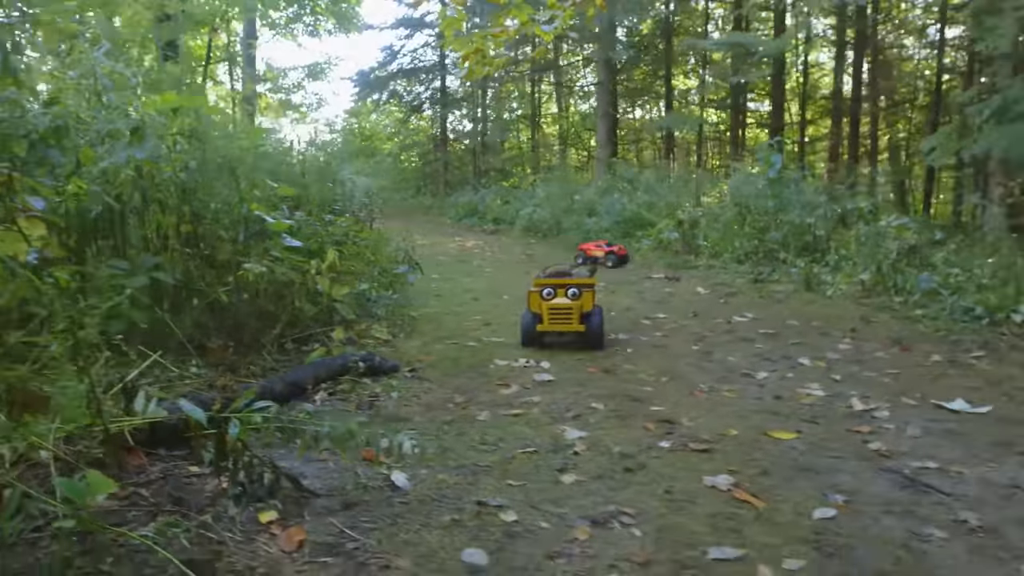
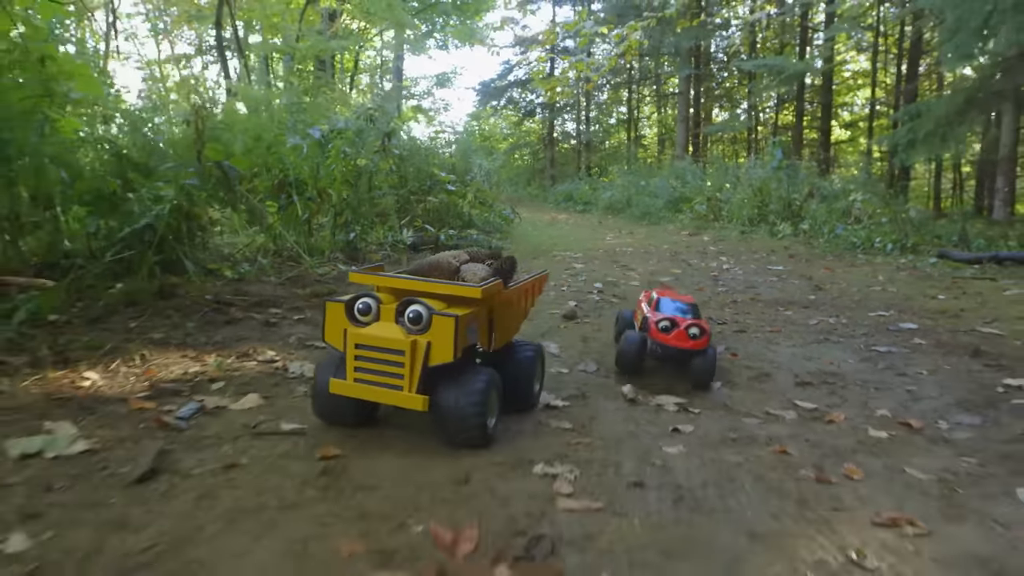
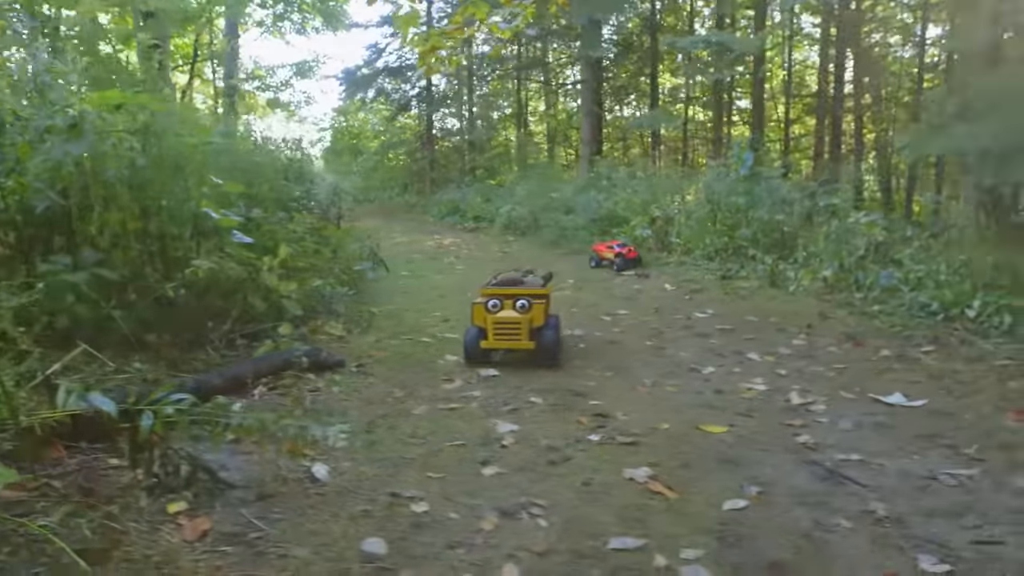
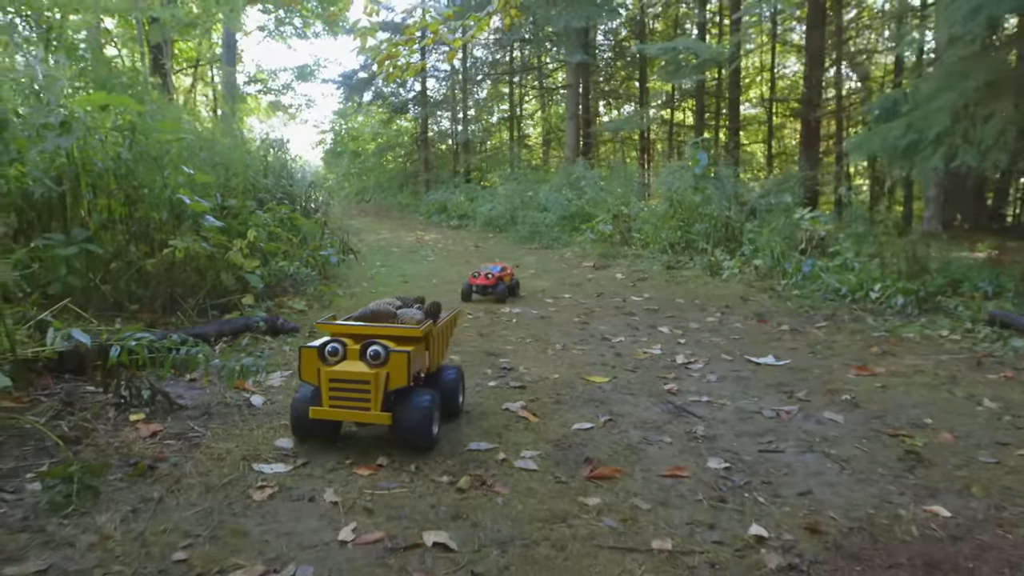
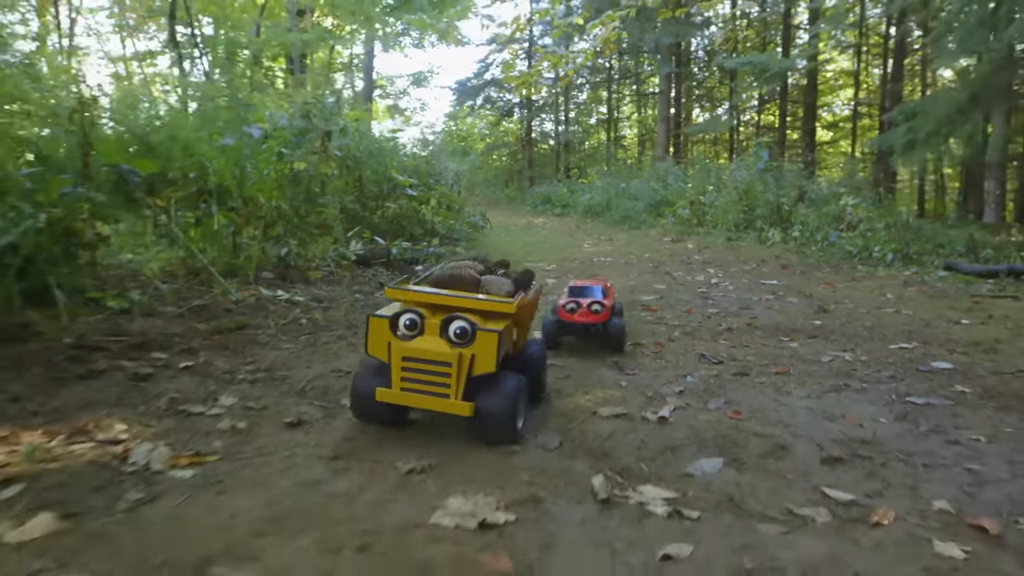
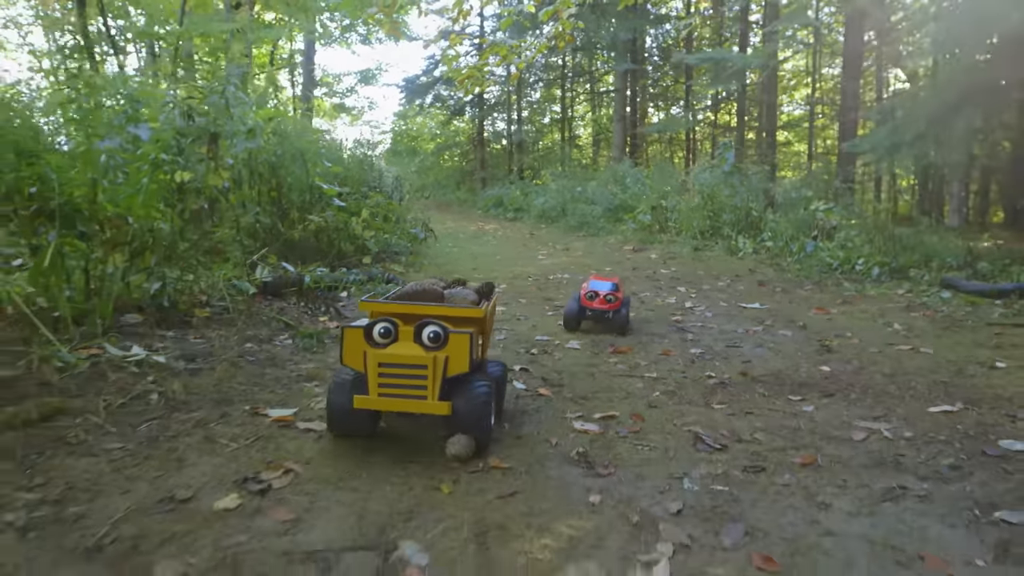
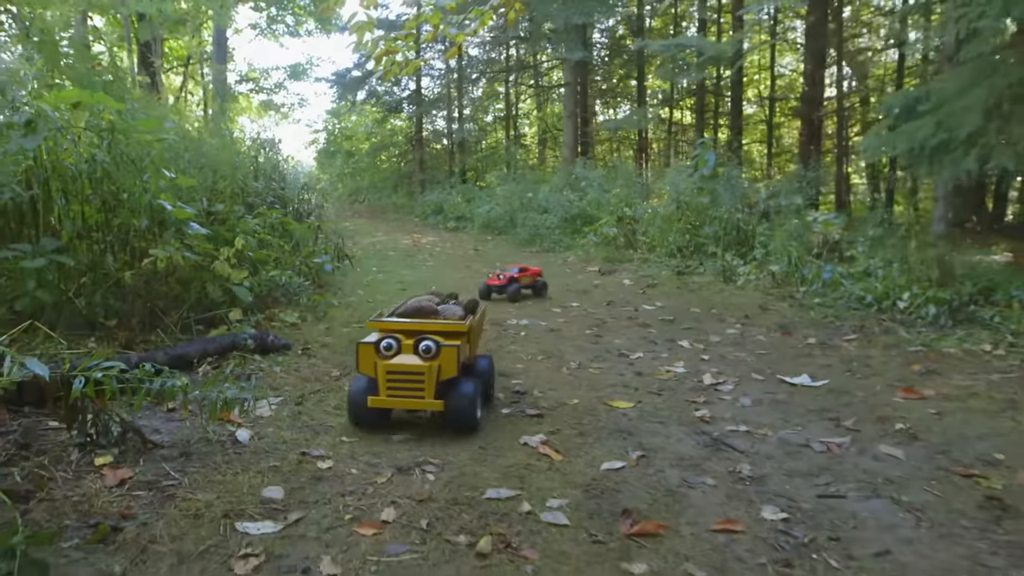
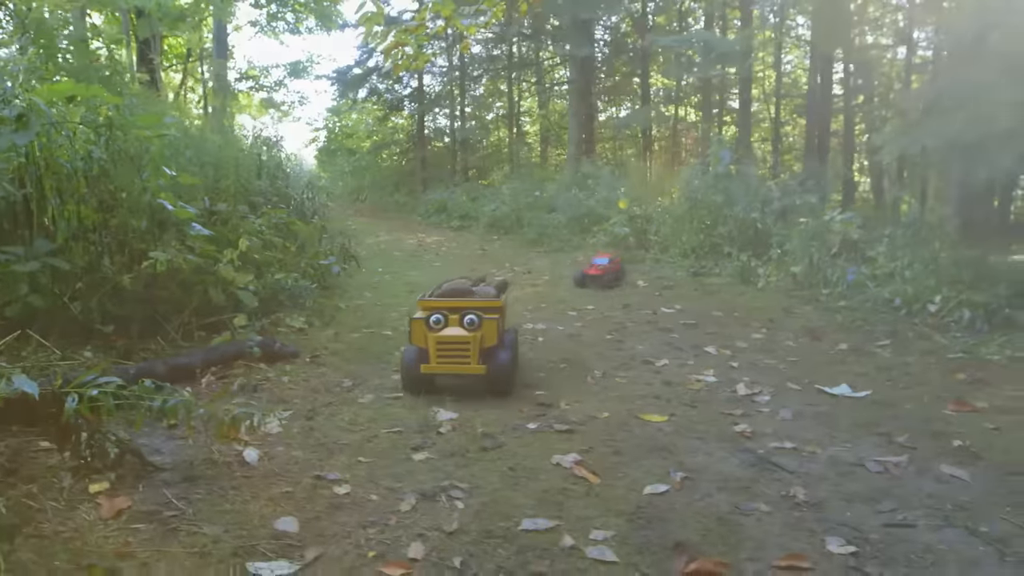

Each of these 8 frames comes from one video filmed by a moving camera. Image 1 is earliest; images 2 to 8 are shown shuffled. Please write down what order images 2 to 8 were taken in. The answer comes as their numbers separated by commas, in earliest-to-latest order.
3, 8, 7, 4, 6, 5, 2
